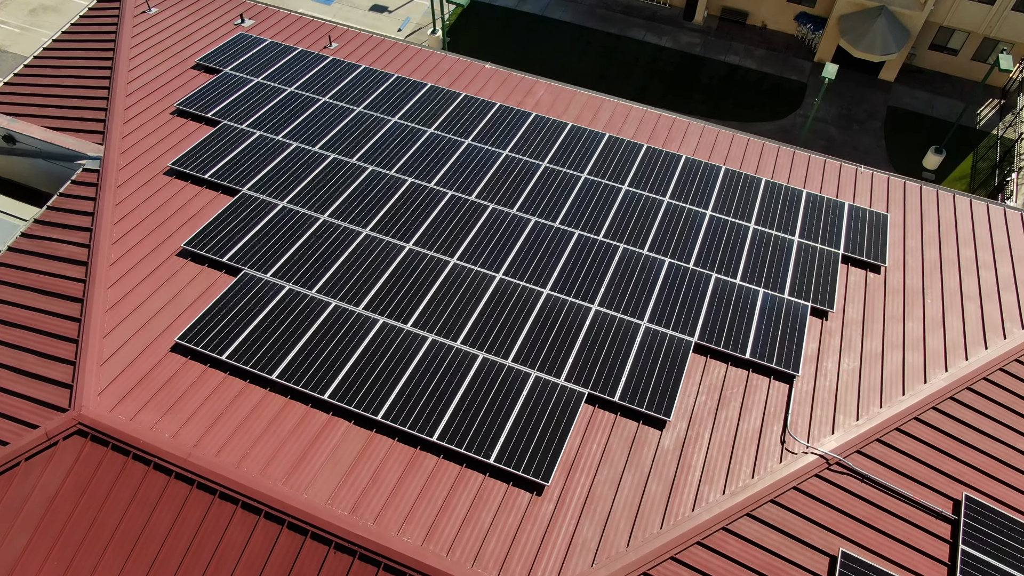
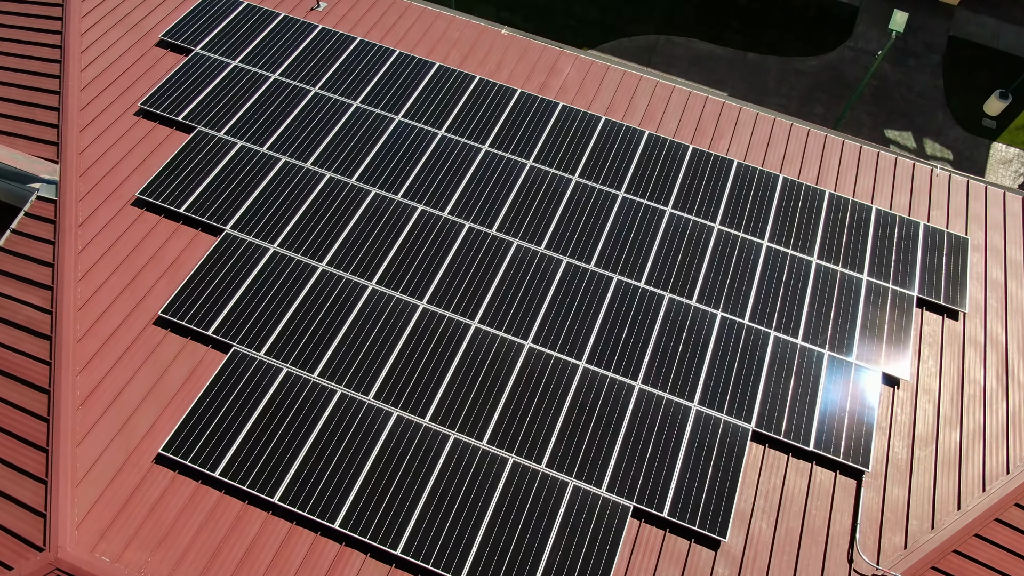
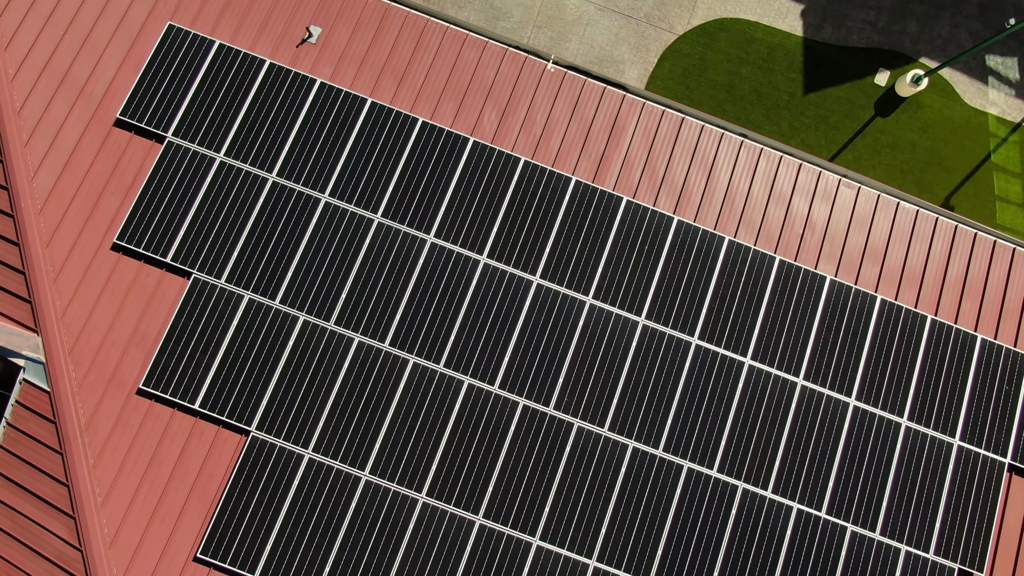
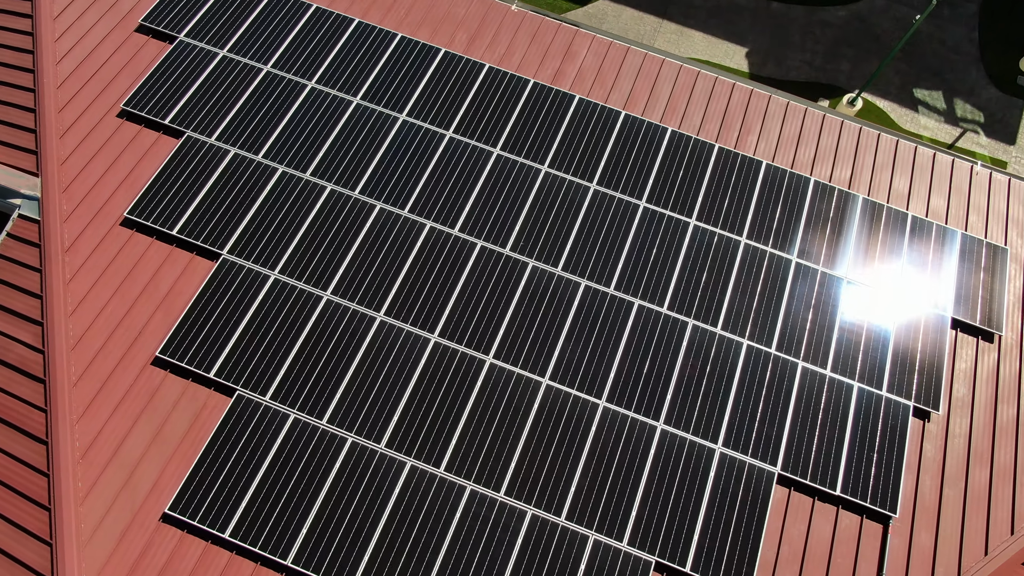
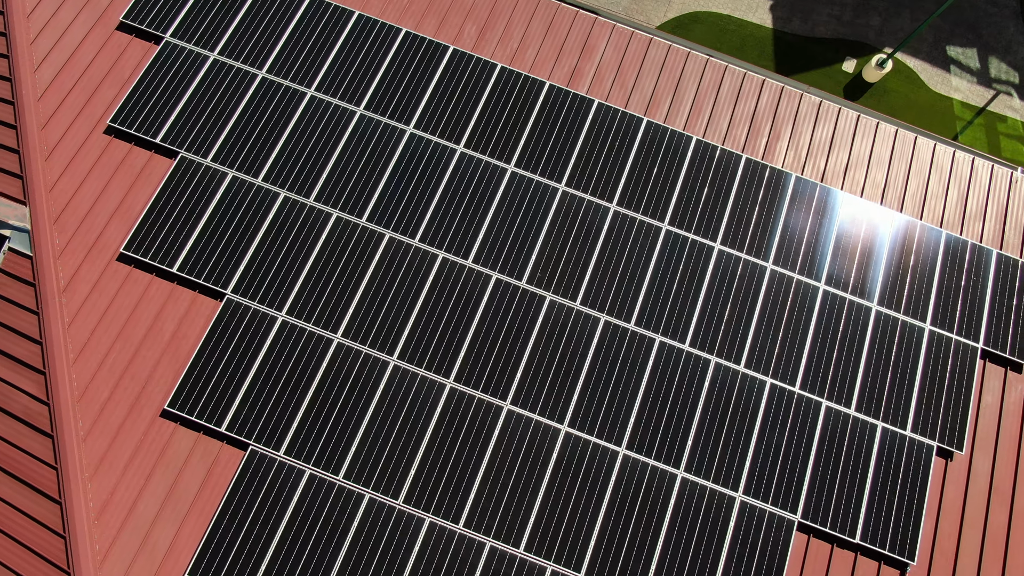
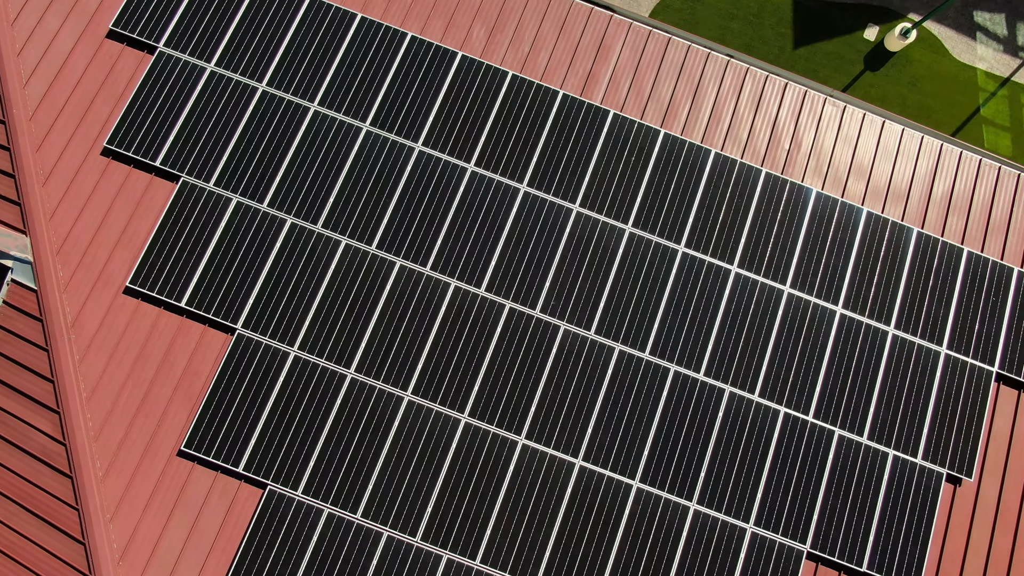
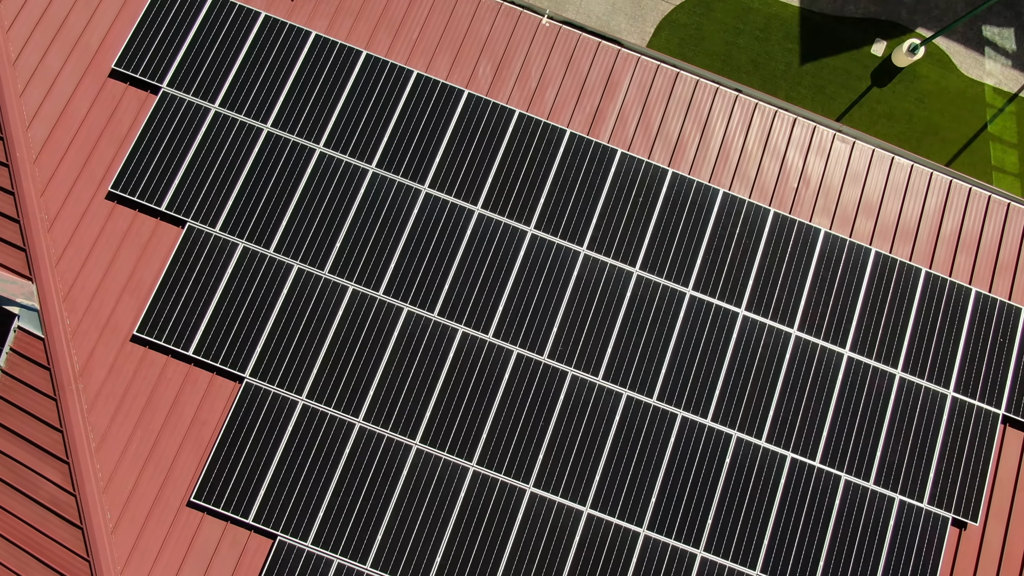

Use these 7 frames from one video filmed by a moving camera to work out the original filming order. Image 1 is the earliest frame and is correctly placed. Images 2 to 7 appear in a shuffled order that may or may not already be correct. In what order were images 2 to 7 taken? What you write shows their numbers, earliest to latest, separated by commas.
2, 4, 5, 6, 7, 3
